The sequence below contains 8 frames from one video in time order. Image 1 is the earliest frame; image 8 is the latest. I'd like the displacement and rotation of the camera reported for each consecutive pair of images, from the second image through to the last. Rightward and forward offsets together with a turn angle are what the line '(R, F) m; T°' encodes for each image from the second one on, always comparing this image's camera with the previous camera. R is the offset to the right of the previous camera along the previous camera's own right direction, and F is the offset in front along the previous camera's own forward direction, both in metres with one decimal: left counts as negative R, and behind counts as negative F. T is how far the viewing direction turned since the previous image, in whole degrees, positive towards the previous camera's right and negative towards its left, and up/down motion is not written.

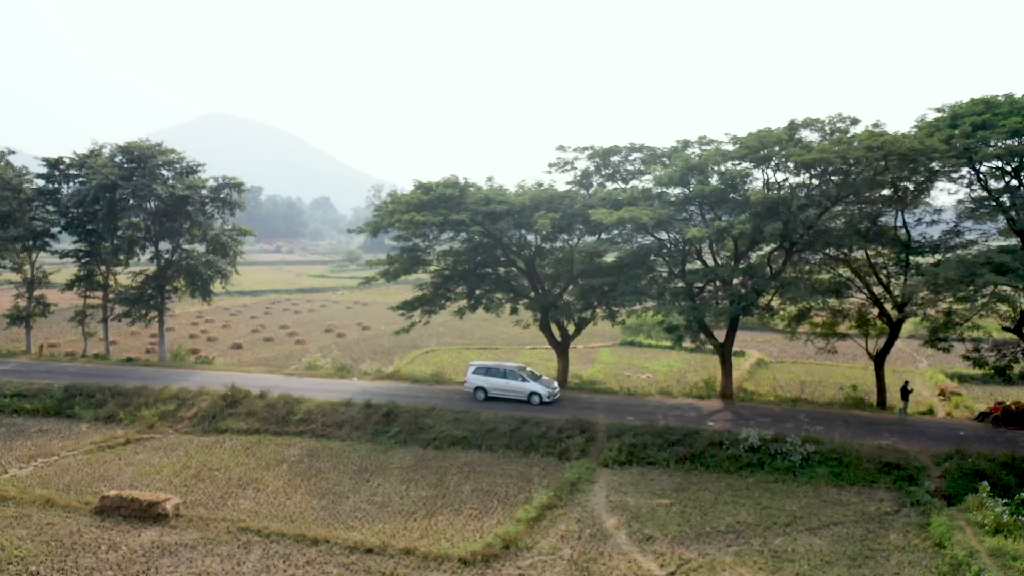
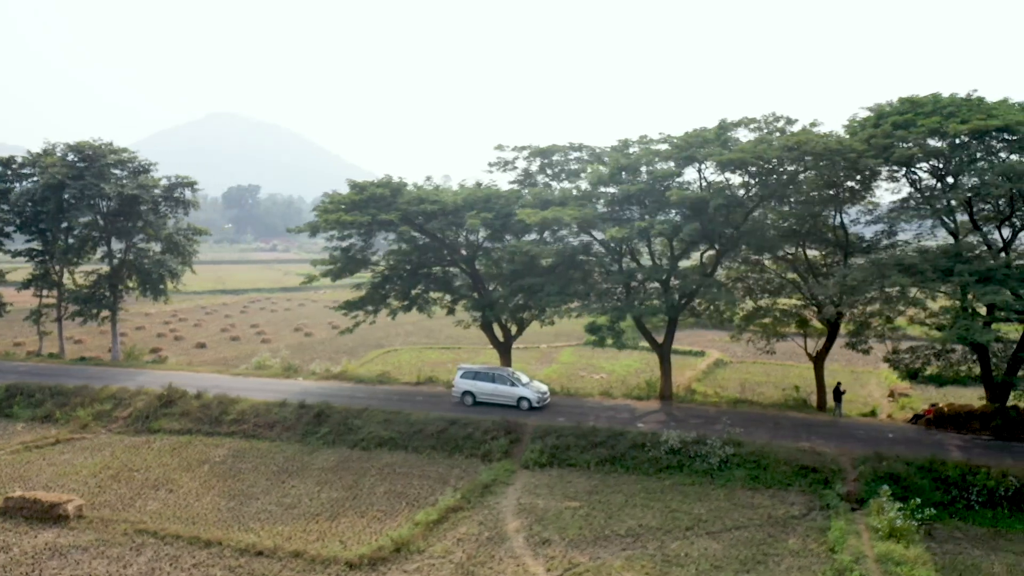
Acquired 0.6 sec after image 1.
(+2.1, +0.1) m; -1°
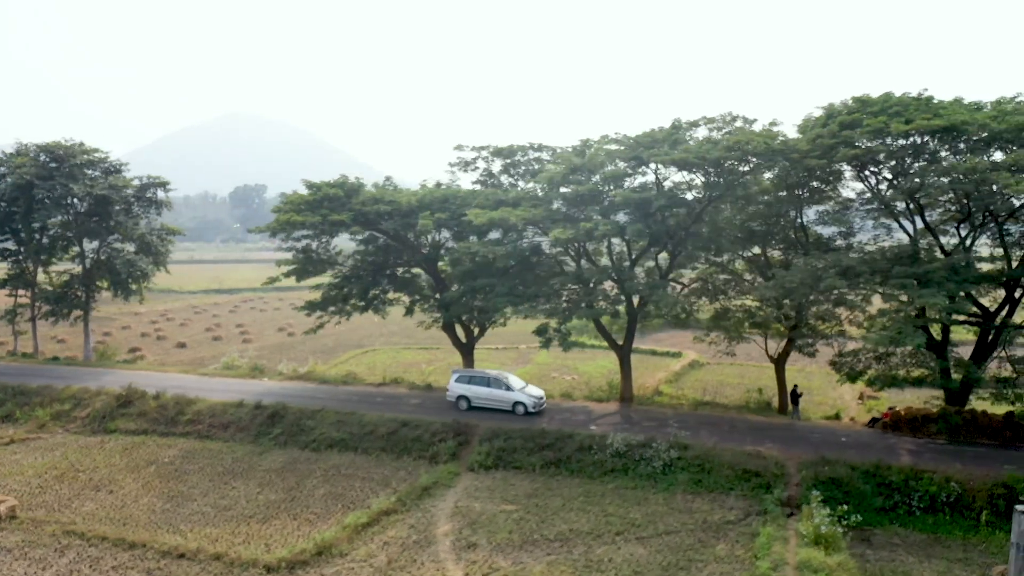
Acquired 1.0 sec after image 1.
(+1.6, +0.2) m; -1°
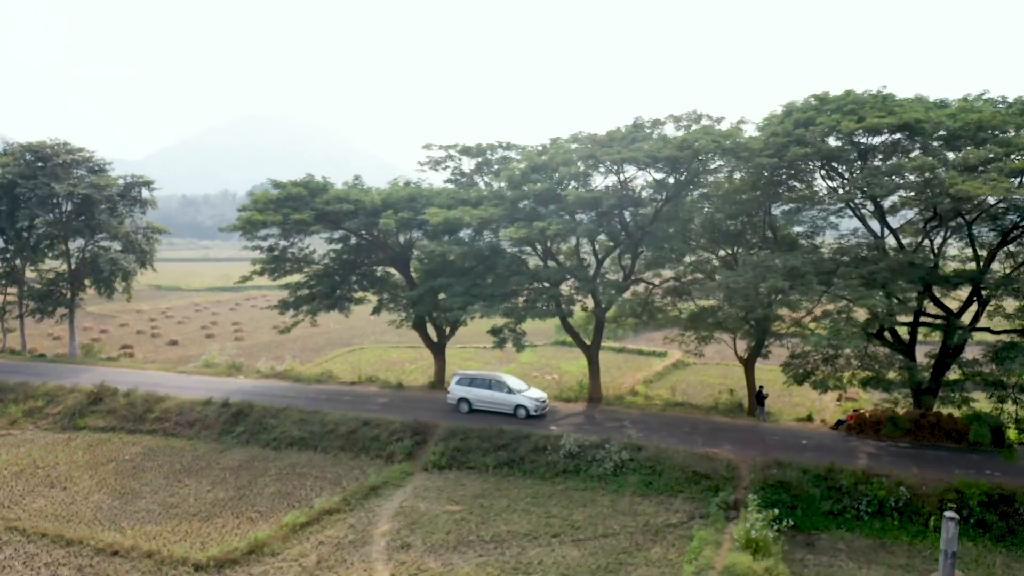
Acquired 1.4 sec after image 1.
(+1.6, +0.1) m; -2°
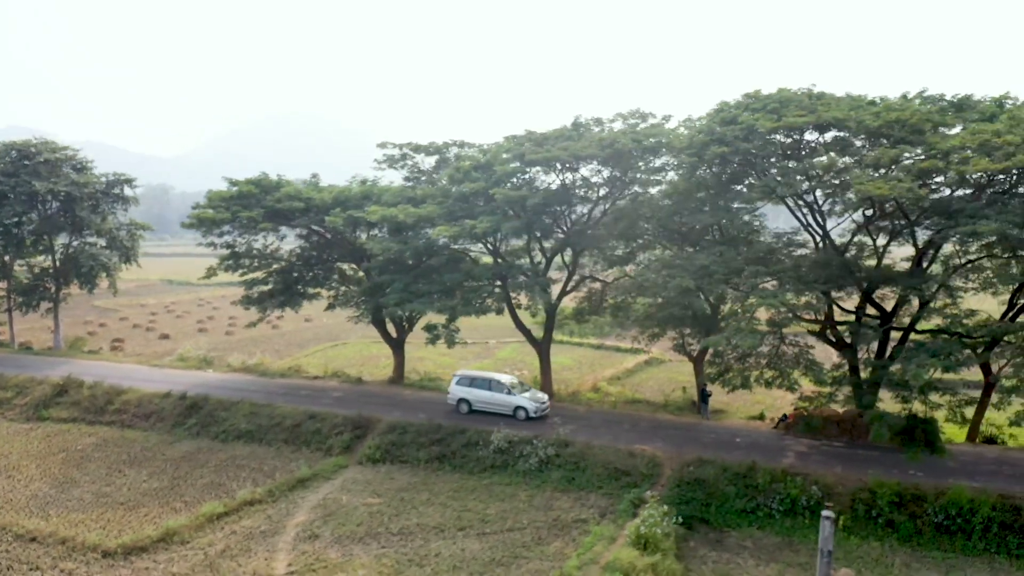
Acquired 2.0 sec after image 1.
(+2.4, -0.2) m; -2°
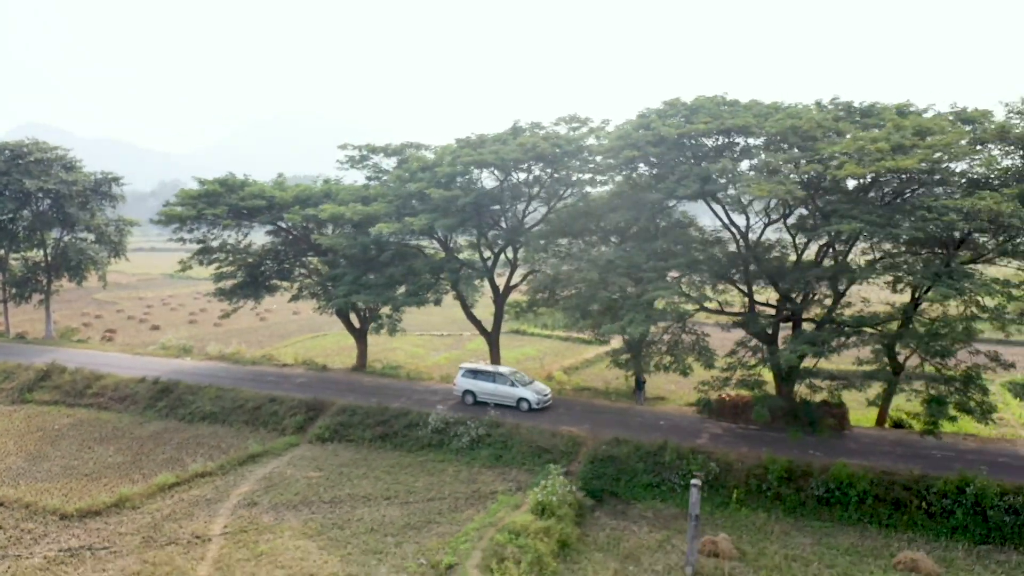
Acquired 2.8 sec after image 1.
(+1.9, -1.6) m; -1°
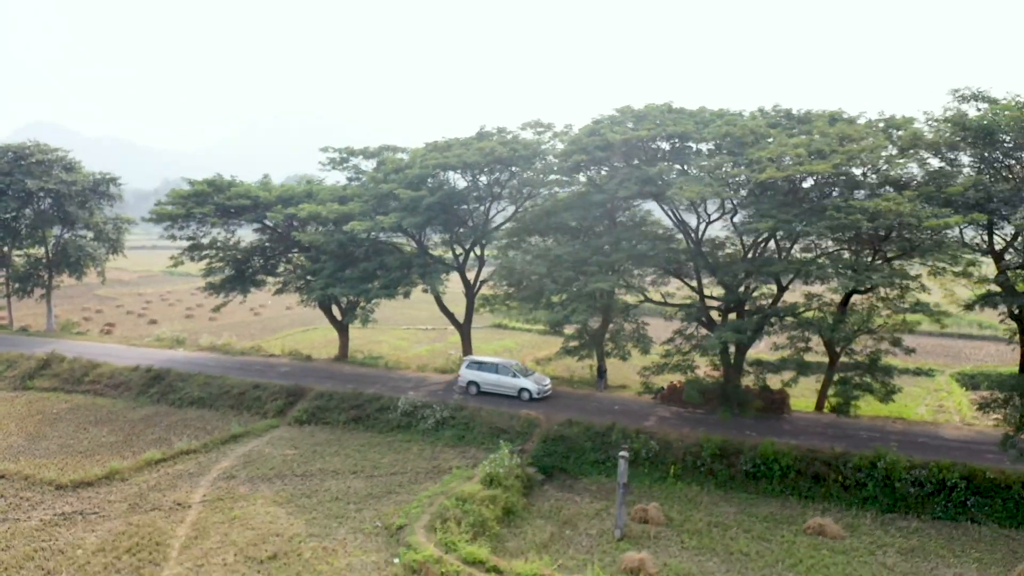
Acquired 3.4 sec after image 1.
(+1.1, -1.7) m; 0°
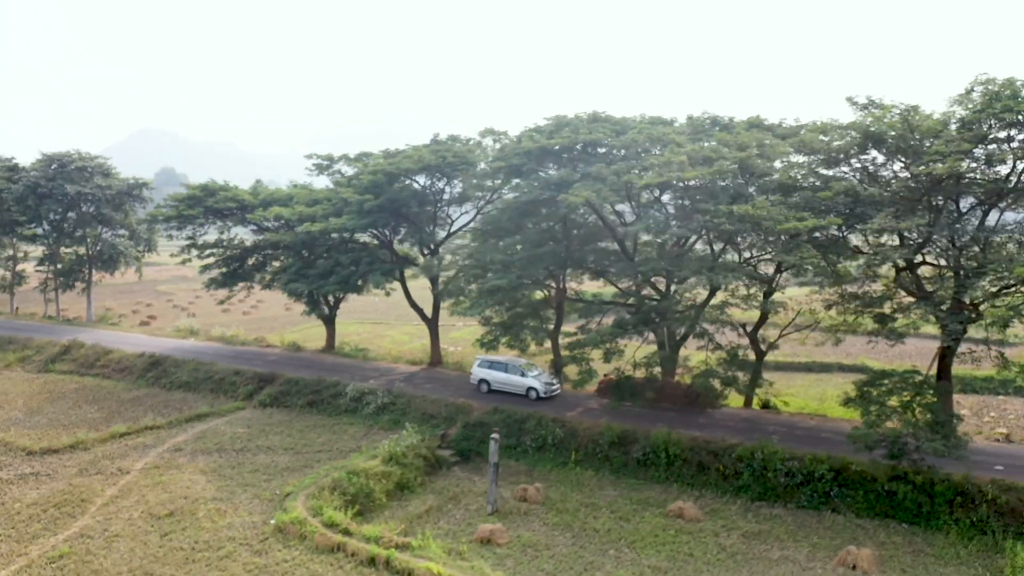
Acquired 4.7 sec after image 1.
(+4.4, -1.4) m; -6°
